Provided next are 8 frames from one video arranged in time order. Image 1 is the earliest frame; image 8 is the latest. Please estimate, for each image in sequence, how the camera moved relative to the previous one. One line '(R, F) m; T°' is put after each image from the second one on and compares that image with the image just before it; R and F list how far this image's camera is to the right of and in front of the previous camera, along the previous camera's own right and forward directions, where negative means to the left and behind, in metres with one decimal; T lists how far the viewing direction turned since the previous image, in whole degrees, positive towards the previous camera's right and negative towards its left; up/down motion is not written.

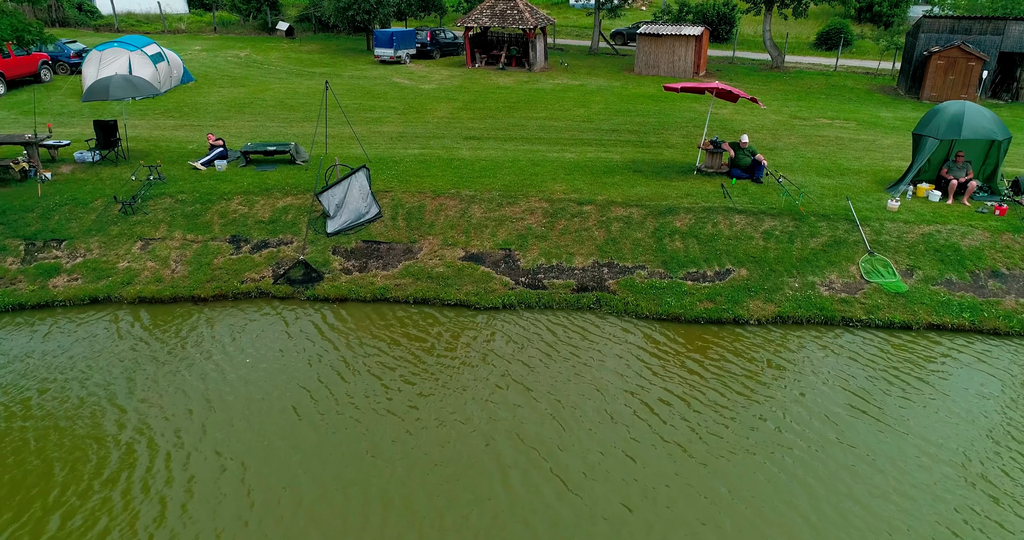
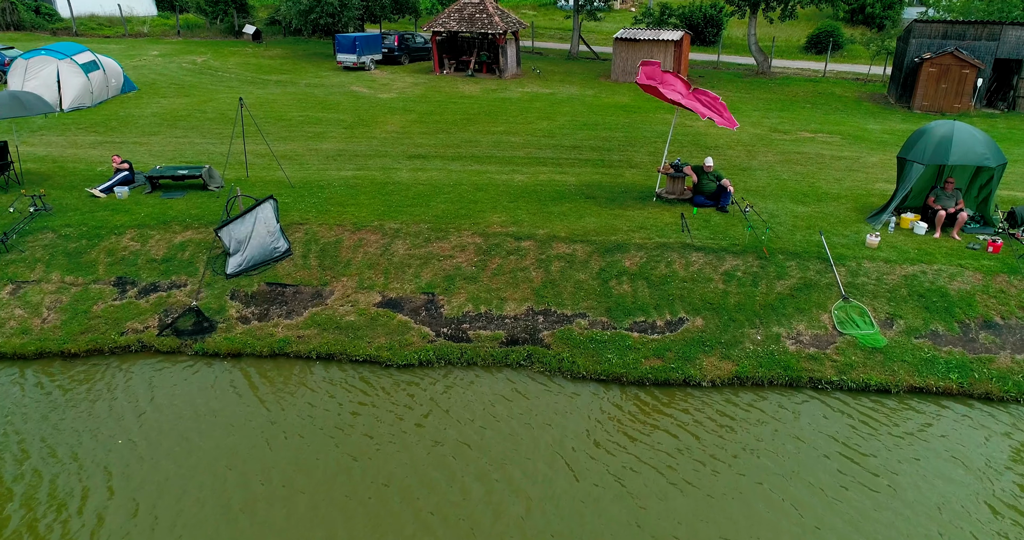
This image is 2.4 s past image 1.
(+1.4, +1.9) m; 0°
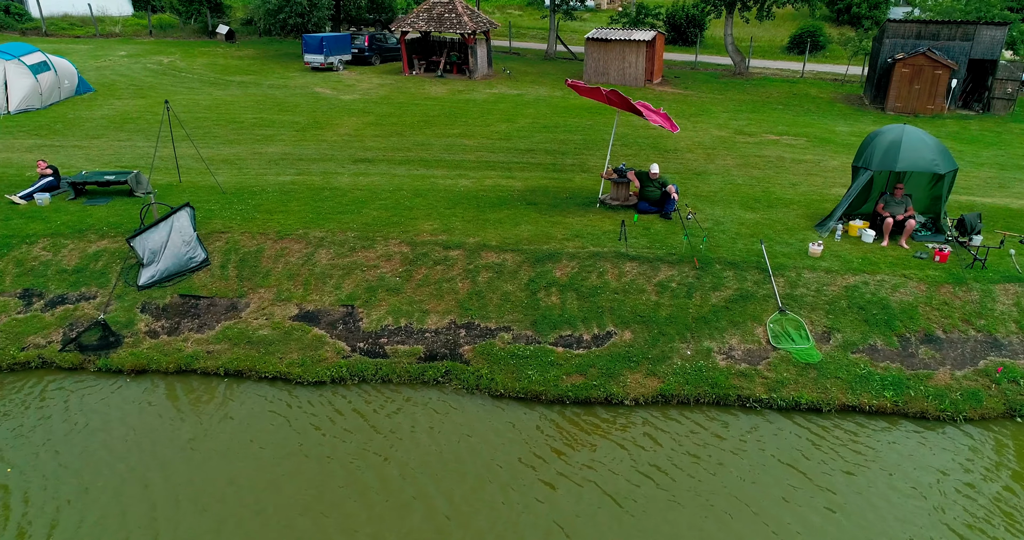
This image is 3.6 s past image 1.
(+1.4, +0.6) m; 0°
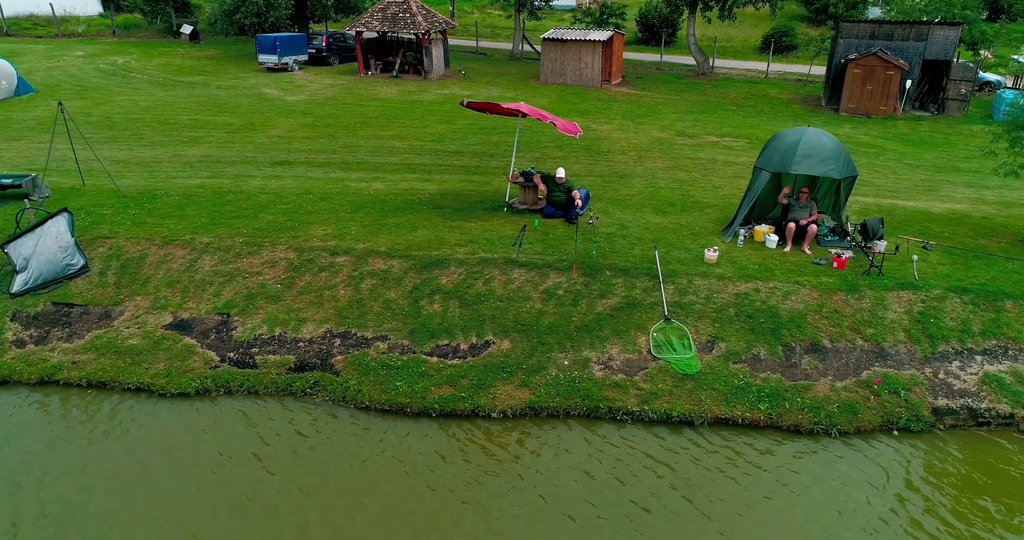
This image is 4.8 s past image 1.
(+2.1, +0.4) m; 0°
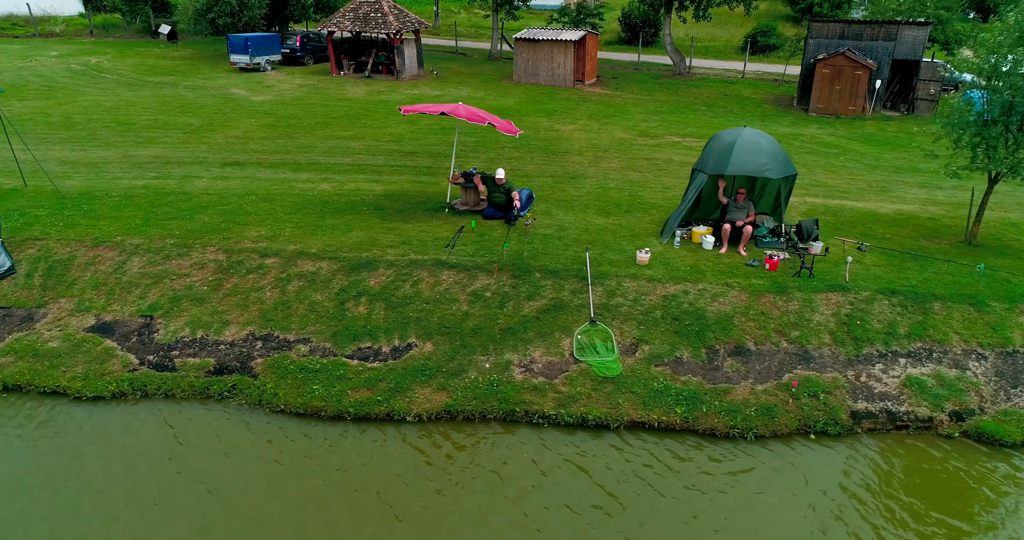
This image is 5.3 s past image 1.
(+1.3, +0.1) m; 0°
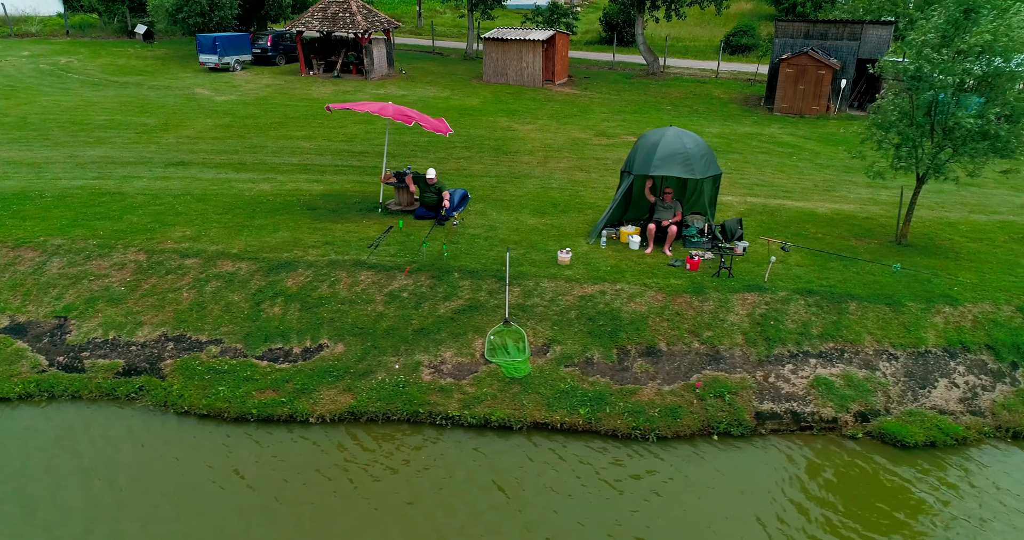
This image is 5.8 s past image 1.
(+1.5, +0.1) m; 0°
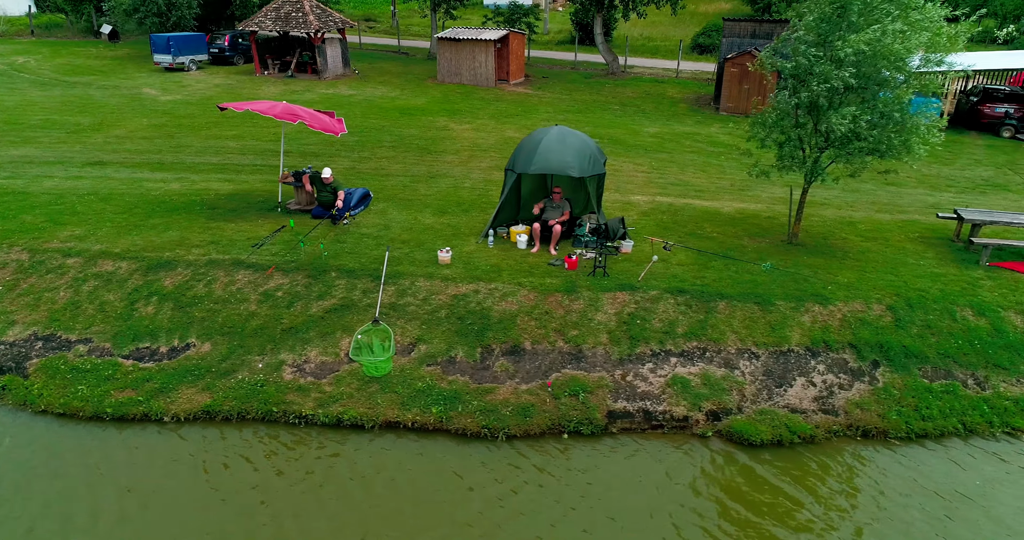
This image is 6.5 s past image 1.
(+2.3, 0.0) m; 0°
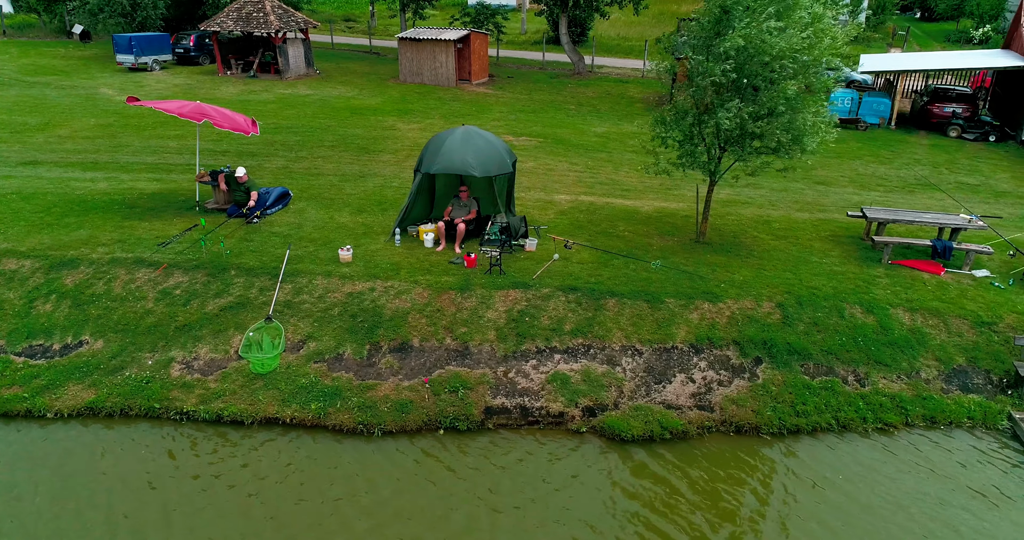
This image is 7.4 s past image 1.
(+1.9, -0.1) m; 0°
